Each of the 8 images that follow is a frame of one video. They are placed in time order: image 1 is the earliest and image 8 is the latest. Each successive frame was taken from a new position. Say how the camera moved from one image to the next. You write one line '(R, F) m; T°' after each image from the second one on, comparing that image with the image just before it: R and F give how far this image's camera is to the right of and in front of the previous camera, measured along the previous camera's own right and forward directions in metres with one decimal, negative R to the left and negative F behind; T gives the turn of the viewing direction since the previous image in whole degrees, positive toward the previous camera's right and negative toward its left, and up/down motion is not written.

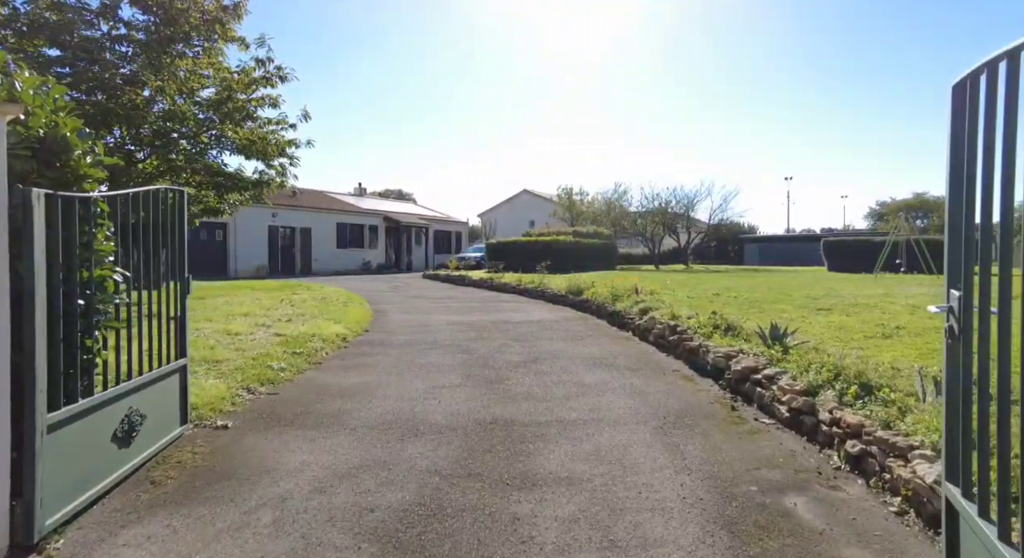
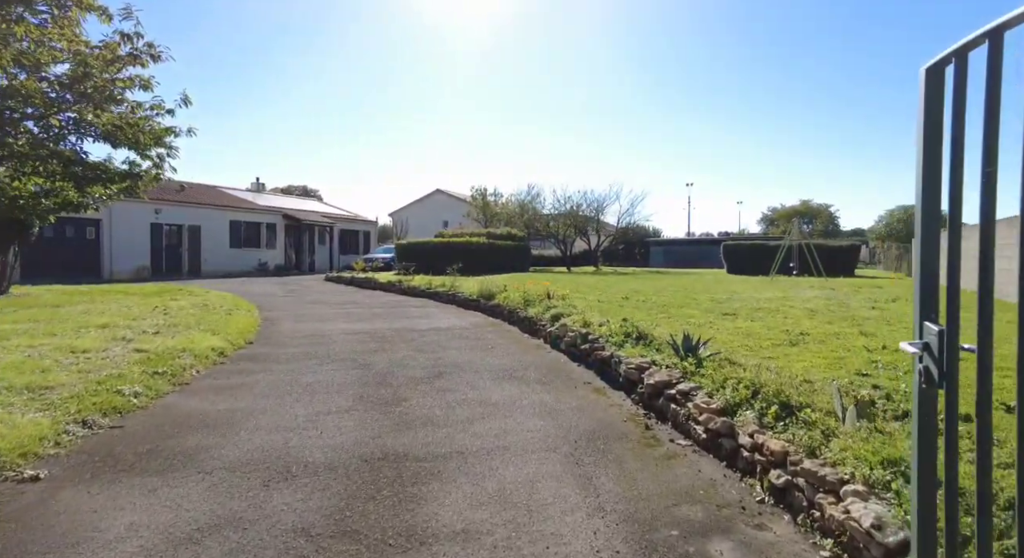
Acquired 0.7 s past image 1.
(+0.1, +0.5) m; +9°
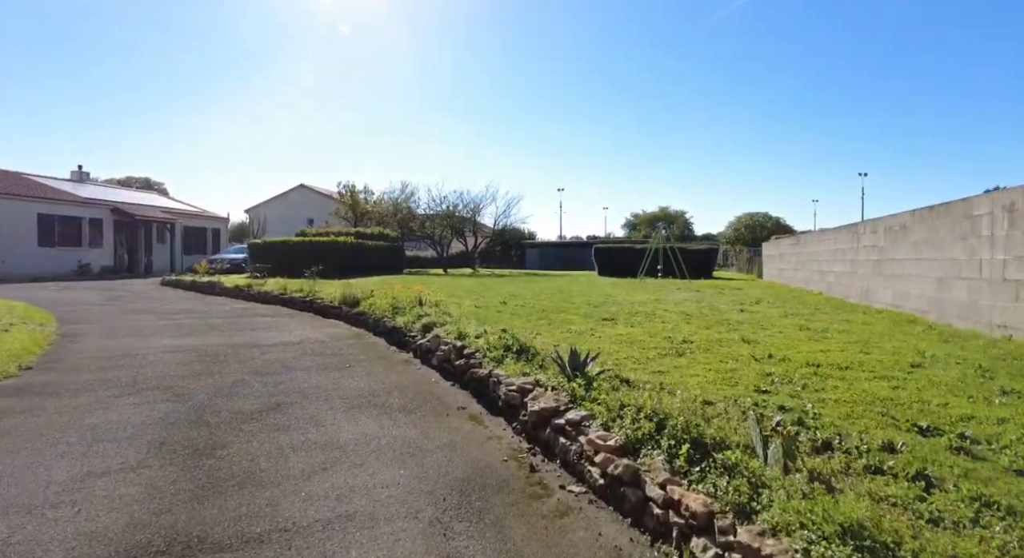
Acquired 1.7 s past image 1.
(+0.2, +0.8) m; +13°
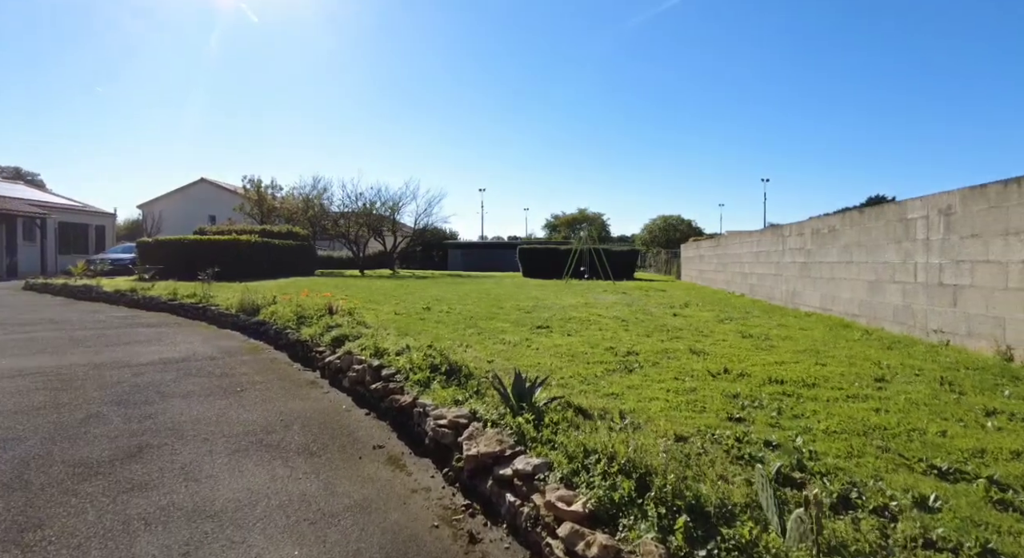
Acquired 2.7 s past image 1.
(-0.1, +0.7) m; +8°
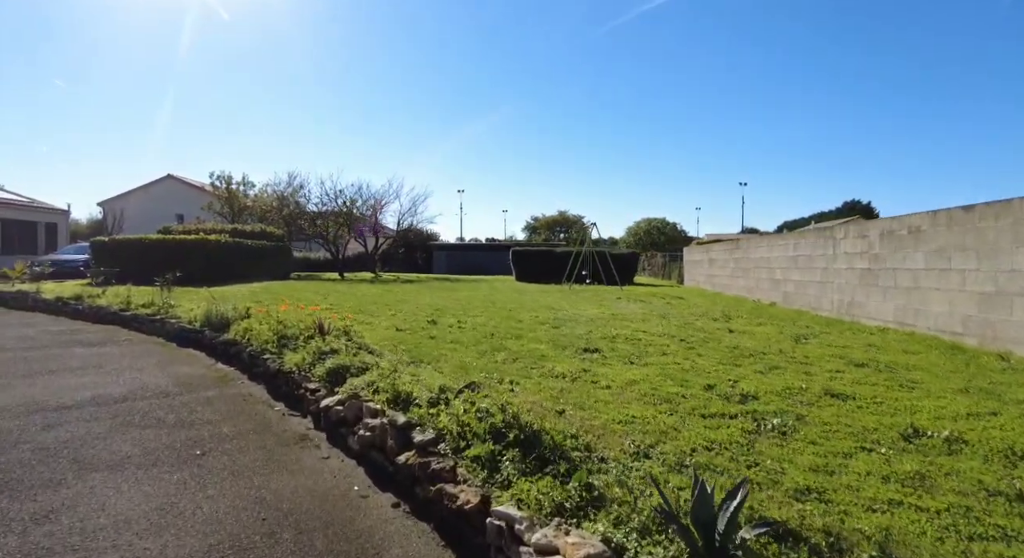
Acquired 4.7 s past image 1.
(-0.7, +1.5) m; +3°
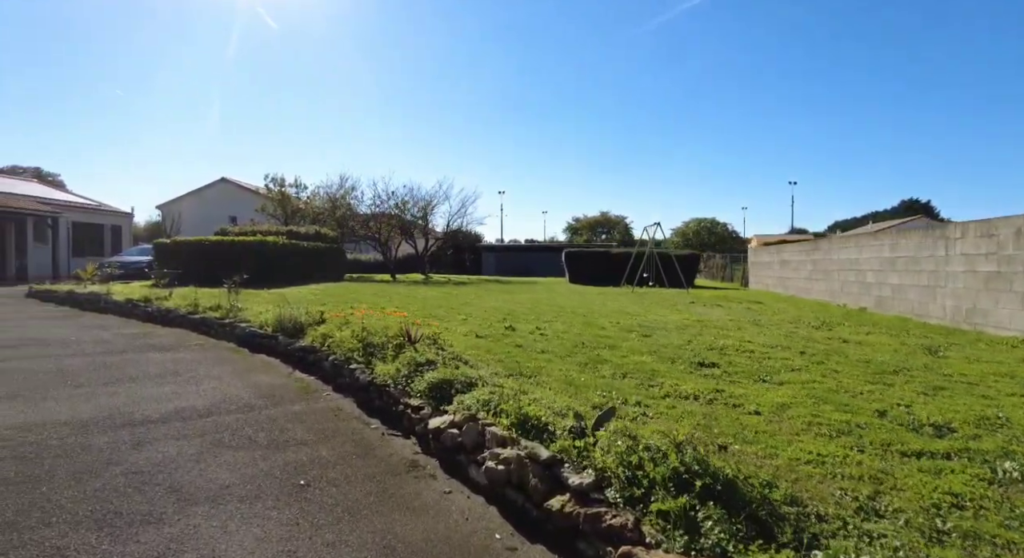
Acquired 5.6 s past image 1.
(-0.6, +0.5) m; -4°
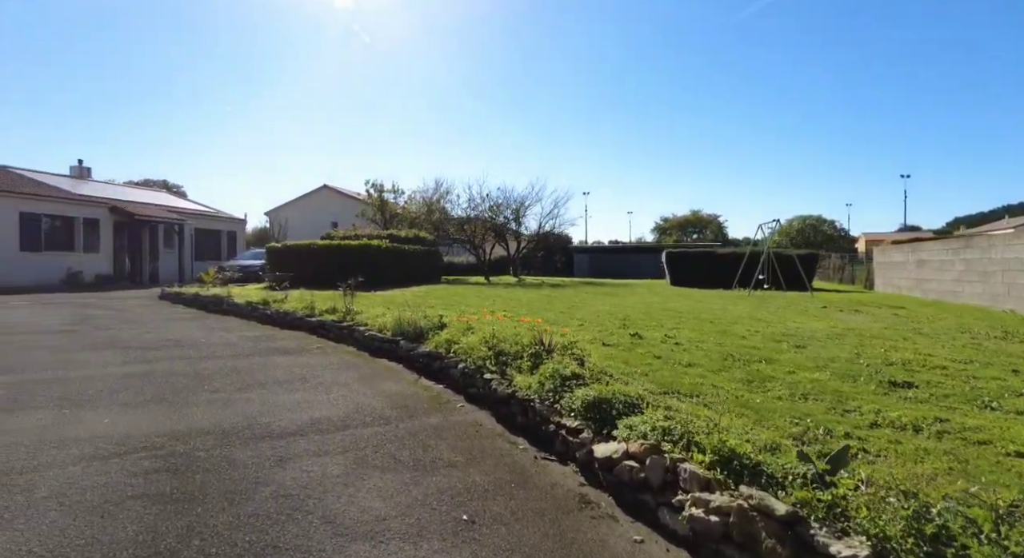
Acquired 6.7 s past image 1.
(-0.6, +0.5) m; -9°
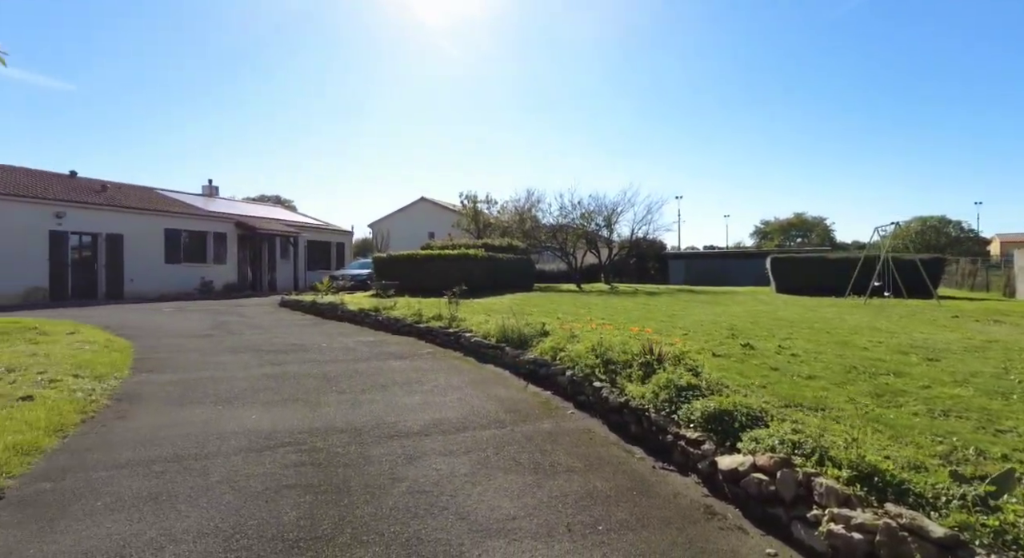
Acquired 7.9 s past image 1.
(-0.2, -0.1) m; -9°
